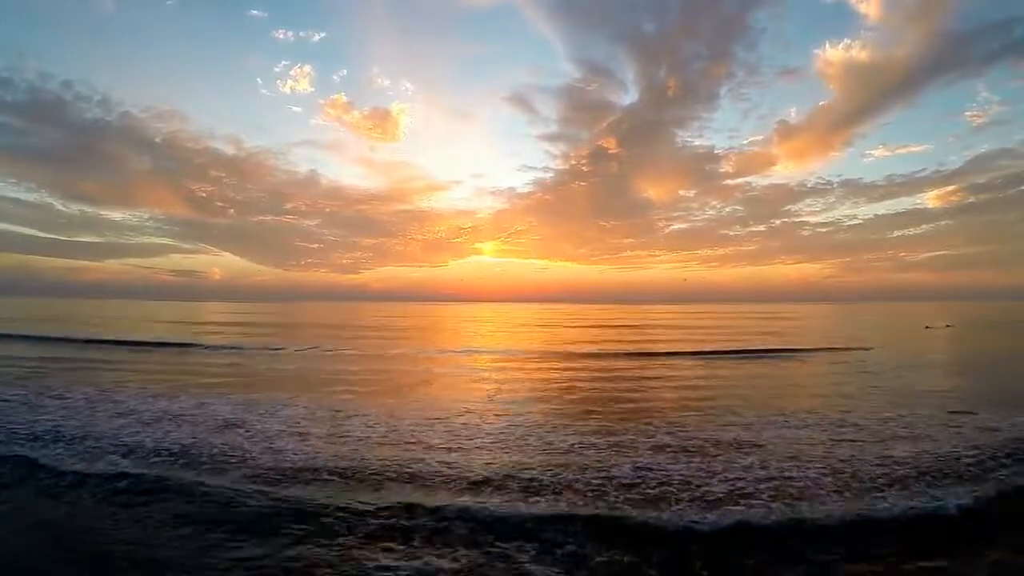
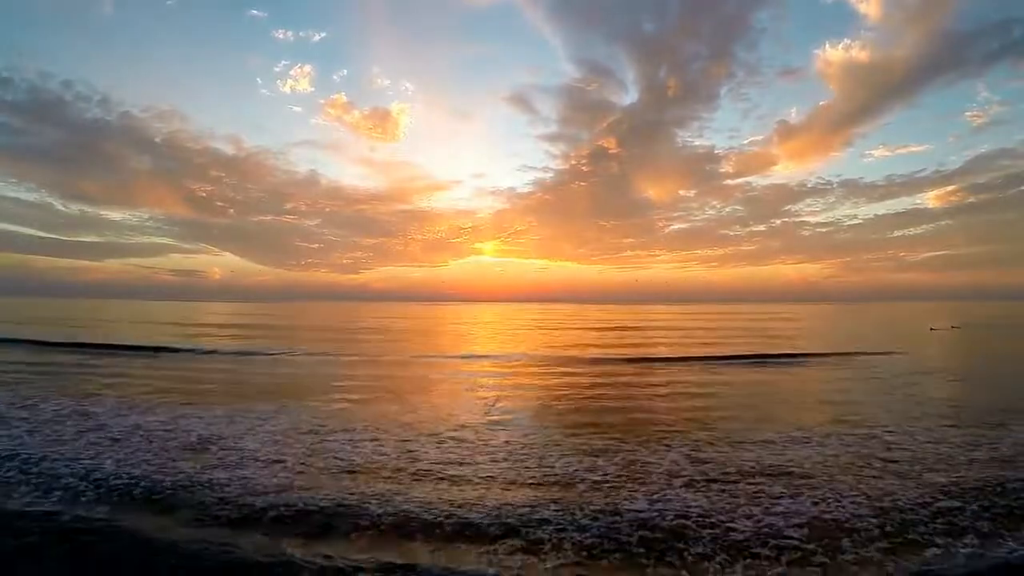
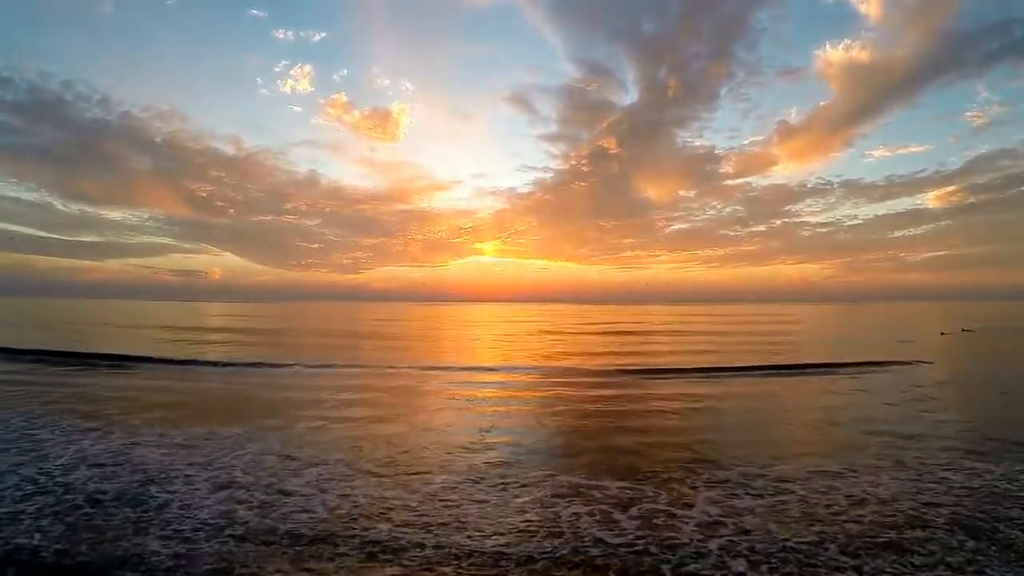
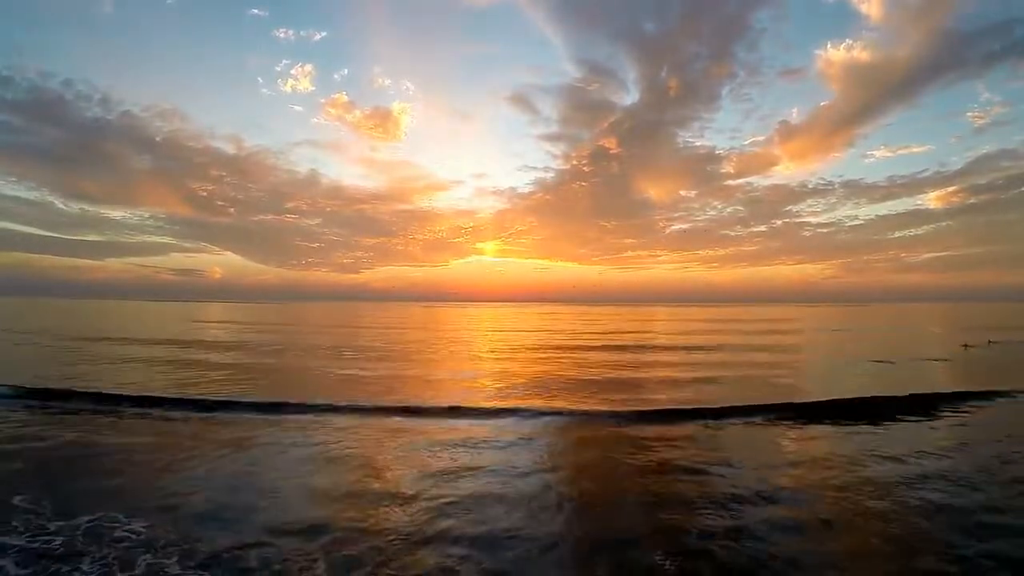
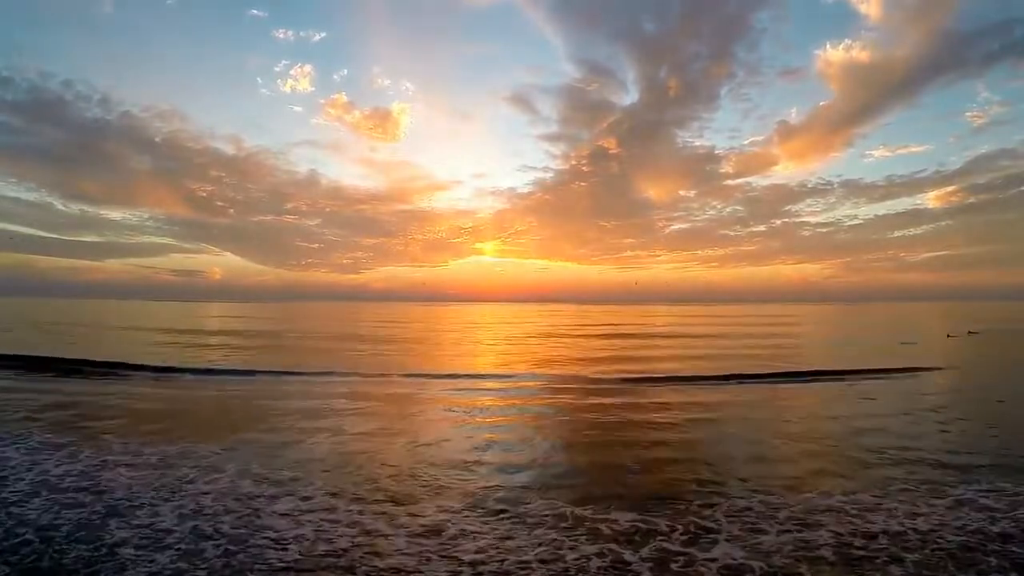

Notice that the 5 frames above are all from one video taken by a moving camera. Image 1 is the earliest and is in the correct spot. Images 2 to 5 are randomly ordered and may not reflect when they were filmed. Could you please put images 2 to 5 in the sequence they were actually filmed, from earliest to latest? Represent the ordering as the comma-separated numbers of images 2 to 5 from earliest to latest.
2, 3, 5, 4
